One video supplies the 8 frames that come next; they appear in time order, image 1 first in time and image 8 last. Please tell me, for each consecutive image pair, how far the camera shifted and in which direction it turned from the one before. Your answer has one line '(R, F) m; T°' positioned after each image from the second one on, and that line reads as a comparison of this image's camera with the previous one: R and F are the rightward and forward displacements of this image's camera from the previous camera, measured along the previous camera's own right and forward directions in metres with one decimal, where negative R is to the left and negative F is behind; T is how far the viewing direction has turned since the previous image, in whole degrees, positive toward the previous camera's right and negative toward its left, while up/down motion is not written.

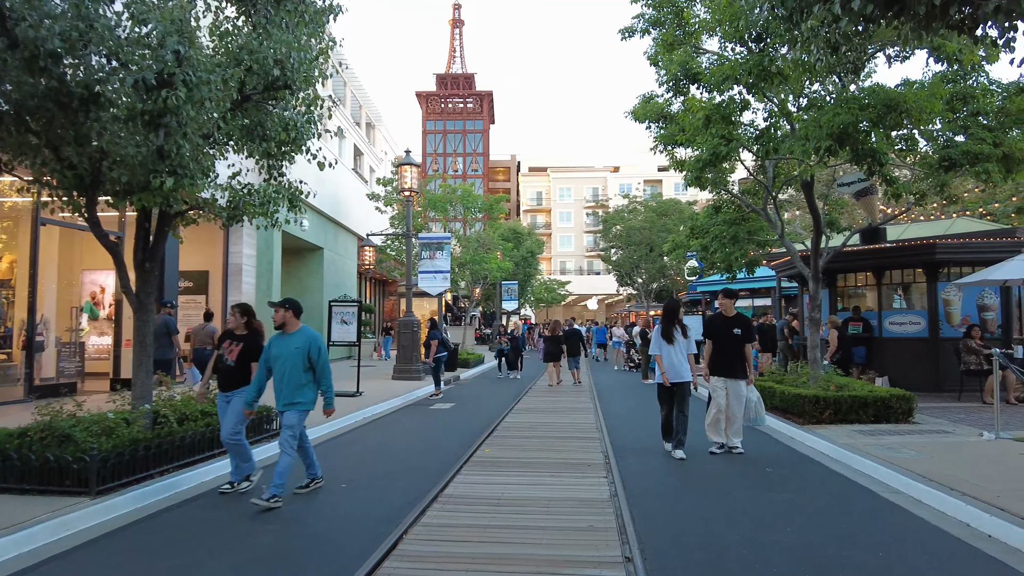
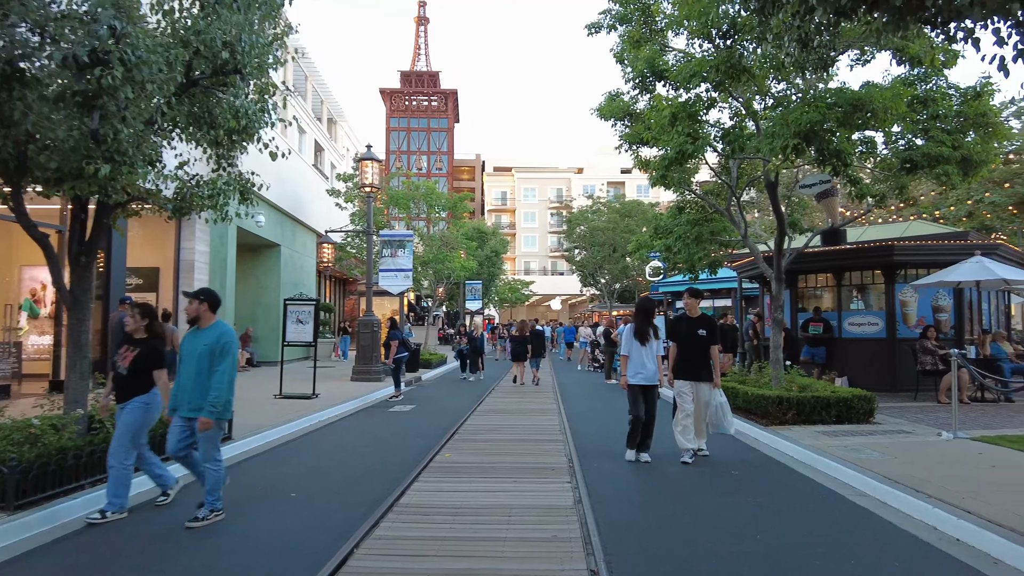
(0.0, +0.3) m; +3°
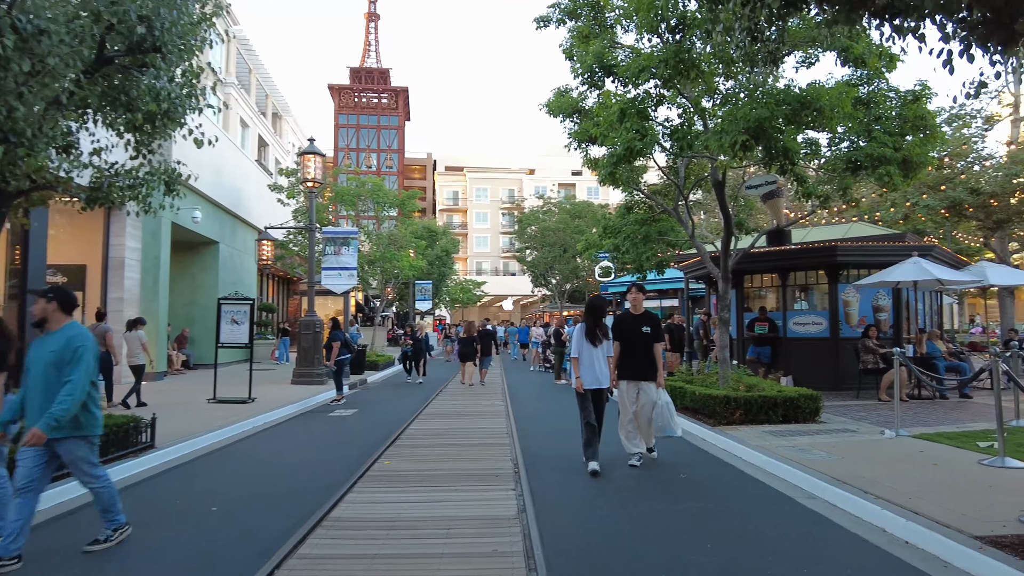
(+0.1, +0.3) m; +4°
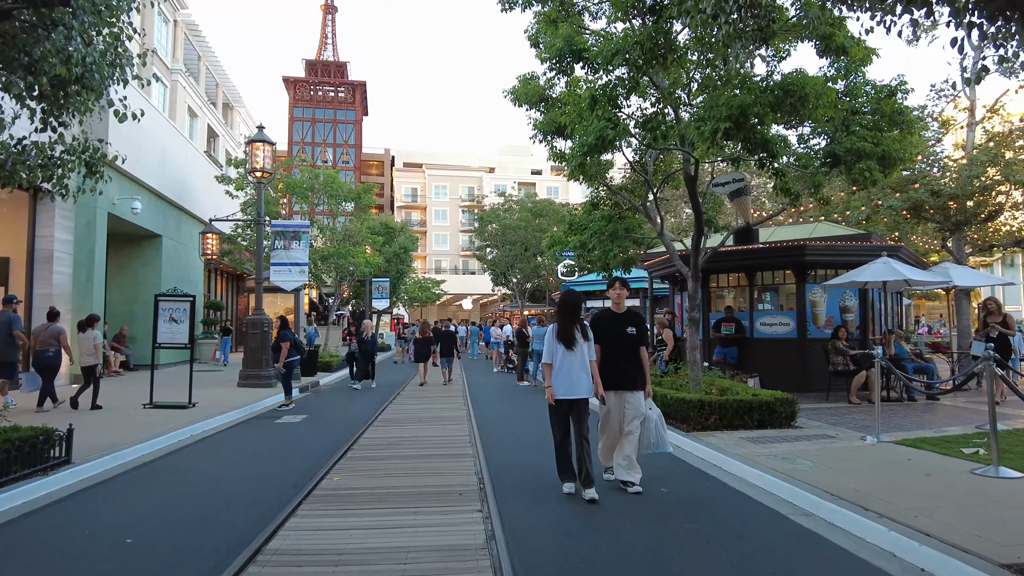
(-0.1, +0.7) m; +4°
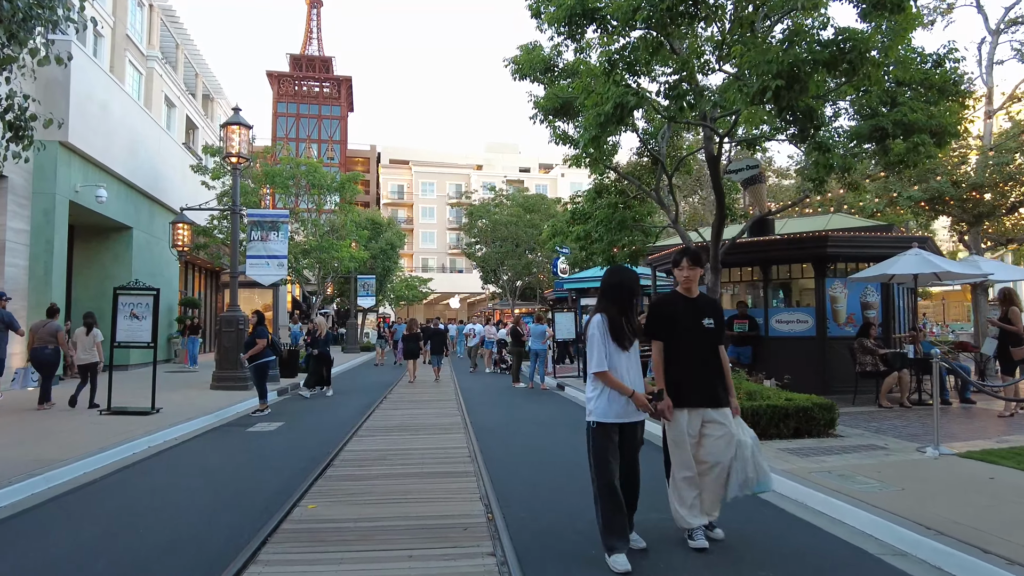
(-0.2, +1.2) m; +1°
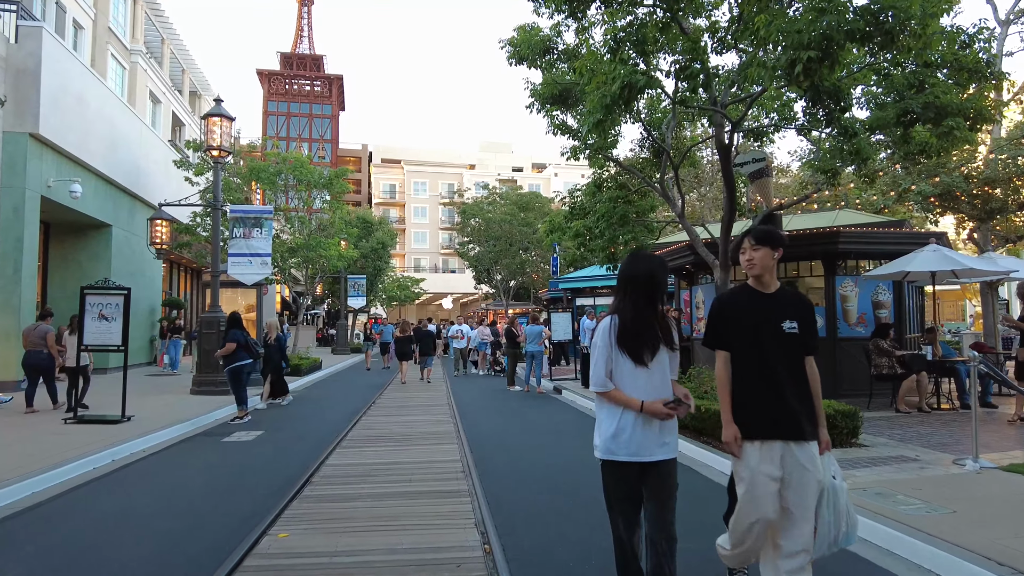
(-0.1, +0.7) m; +1°
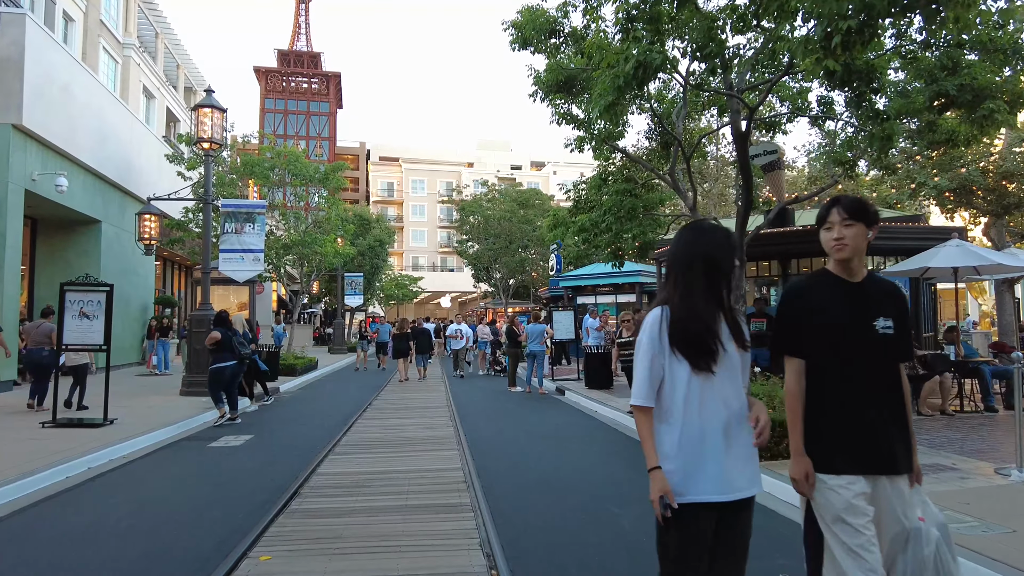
(-0.1, +0.5) m; 0°
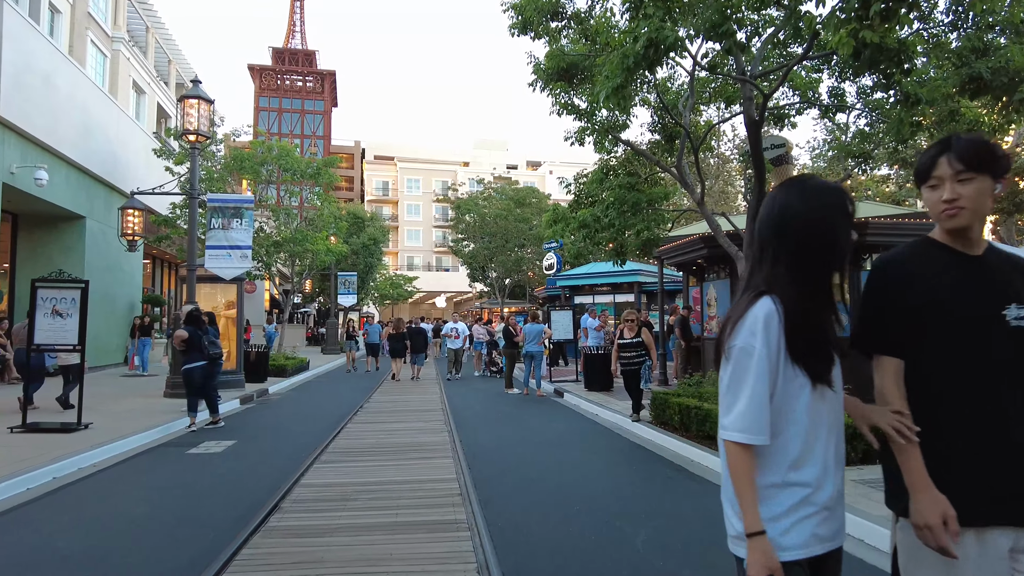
(0.0, +0.5) m; 0°
